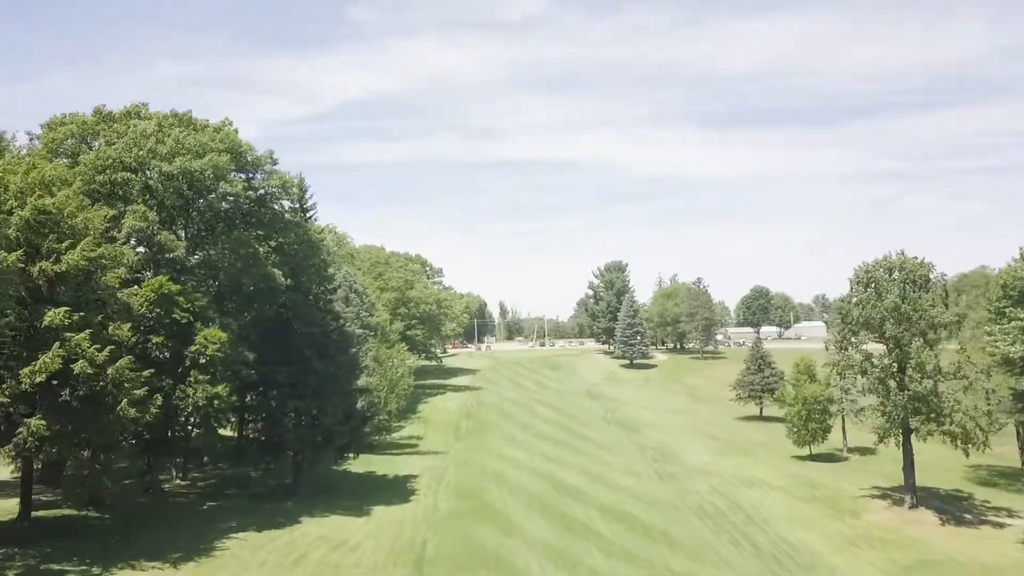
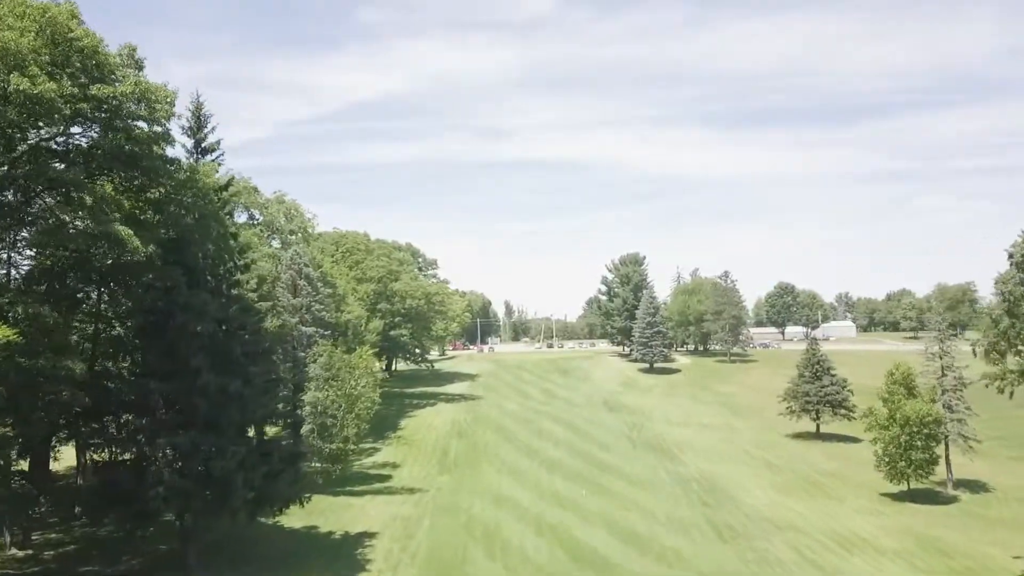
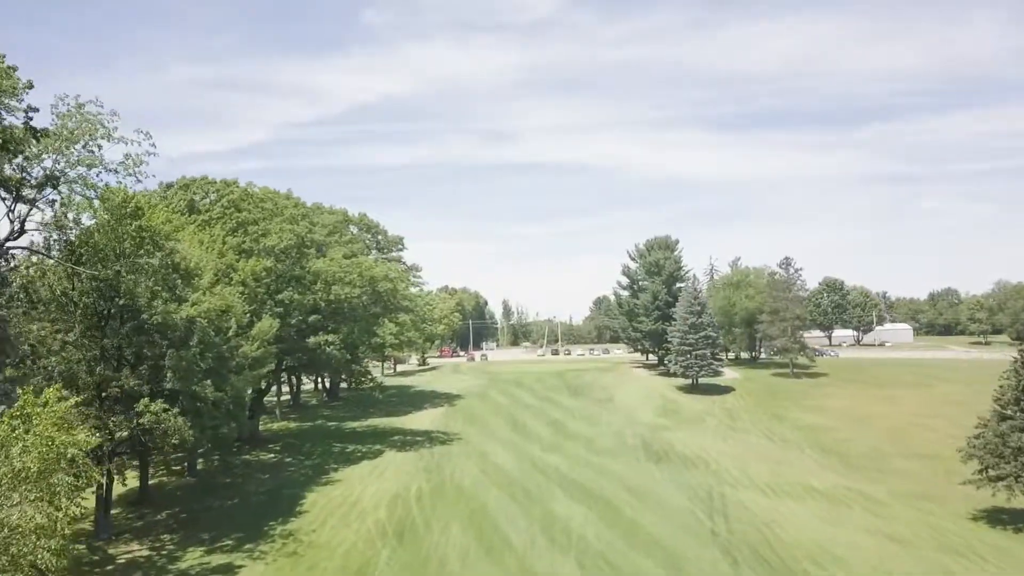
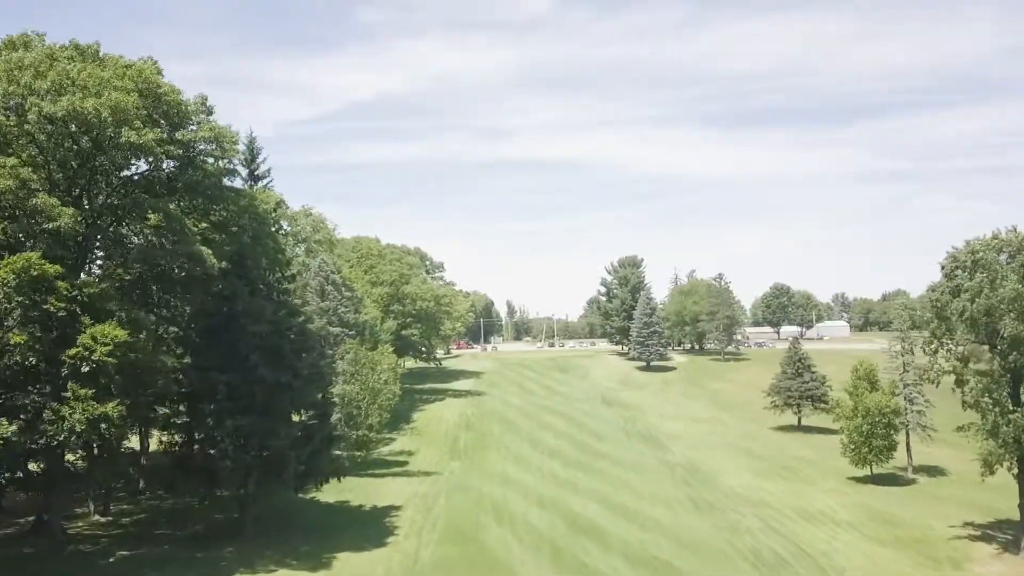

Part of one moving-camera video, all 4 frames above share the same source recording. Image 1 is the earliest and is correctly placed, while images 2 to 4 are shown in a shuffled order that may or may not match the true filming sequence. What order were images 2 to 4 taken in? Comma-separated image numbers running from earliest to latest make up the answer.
4, 2, 3
